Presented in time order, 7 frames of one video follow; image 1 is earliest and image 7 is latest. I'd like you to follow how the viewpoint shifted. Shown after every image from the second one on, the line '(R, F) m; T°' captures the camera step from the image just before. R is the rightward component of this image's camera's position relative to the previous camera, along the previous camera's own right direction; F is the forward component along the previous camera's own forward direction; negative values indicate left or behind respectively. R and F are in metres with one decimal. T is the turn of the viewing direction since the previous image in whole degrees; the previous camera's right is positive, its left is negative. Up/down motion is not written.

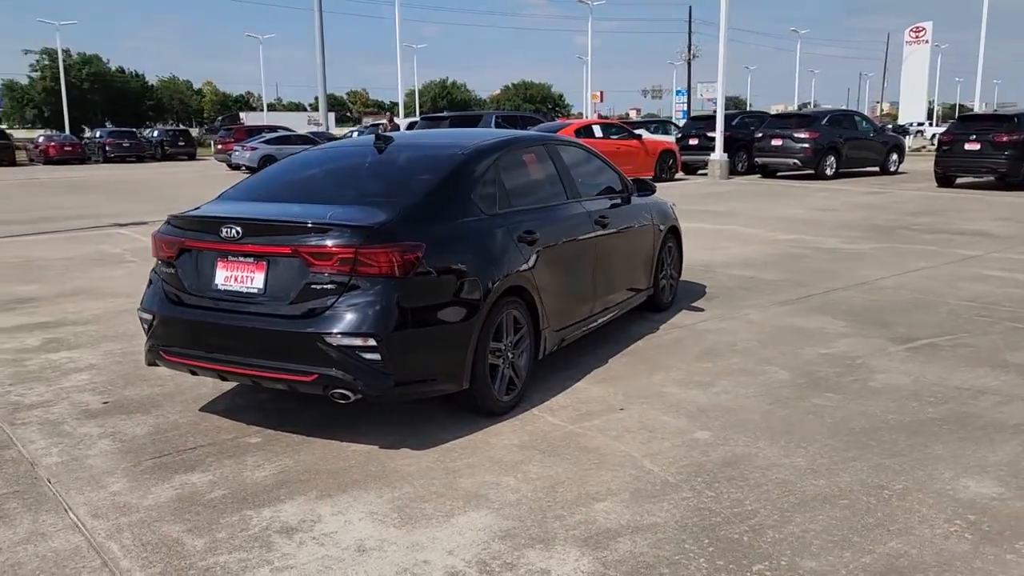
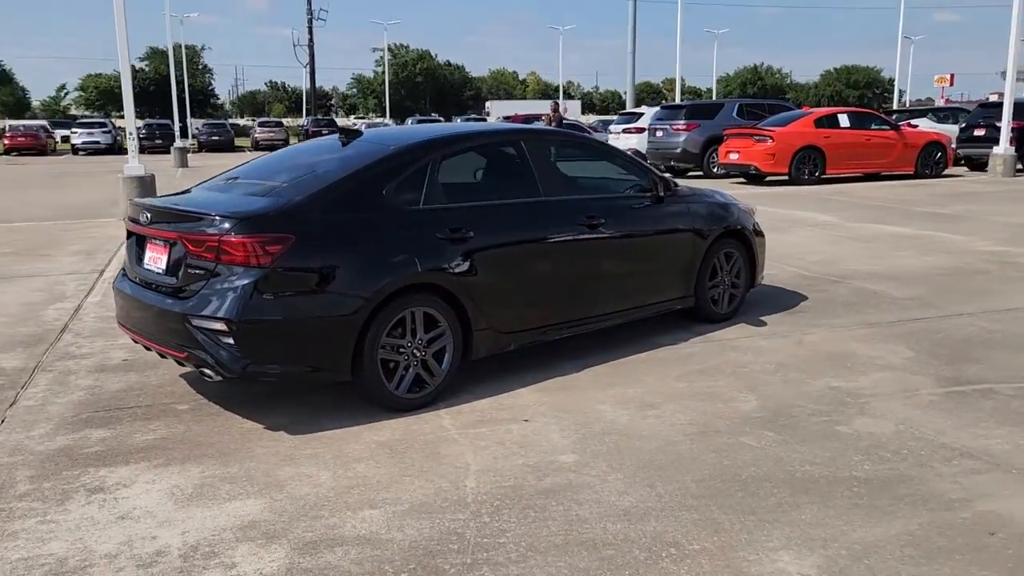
(+2.1, +0.5) m; -20°
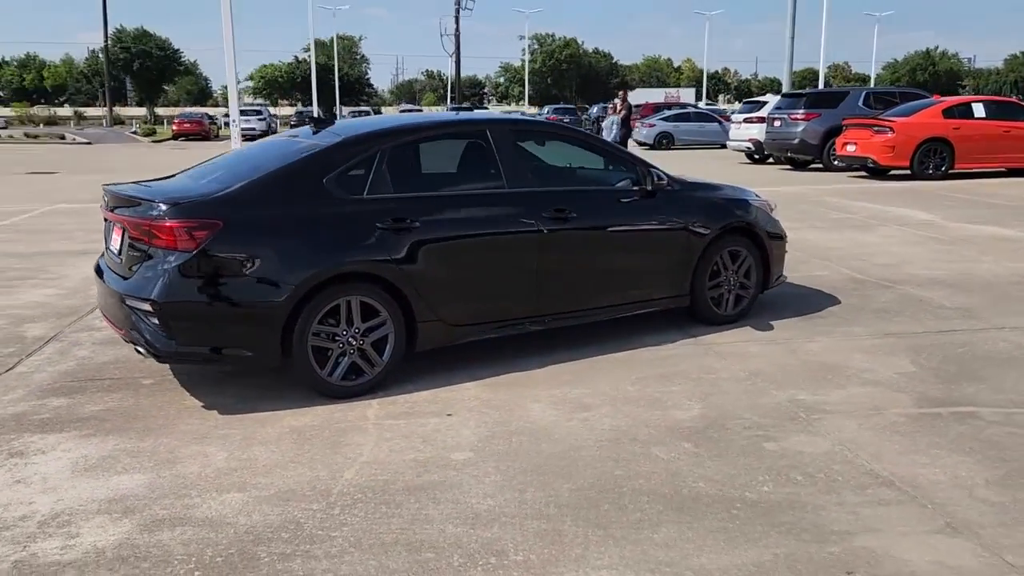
(+1.2, +0.2) m; -10°
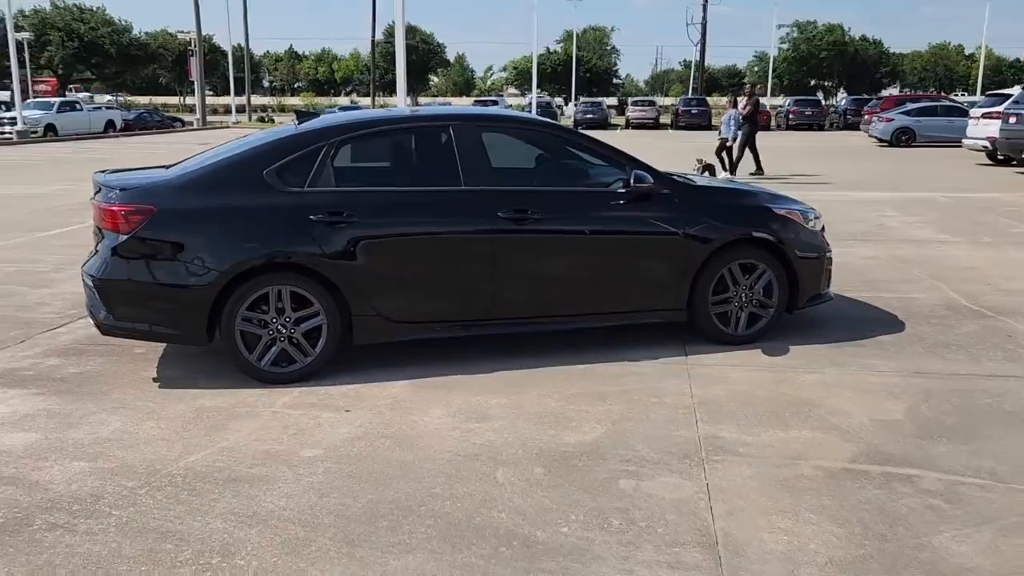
(+1.8, +0.4) m; -16°
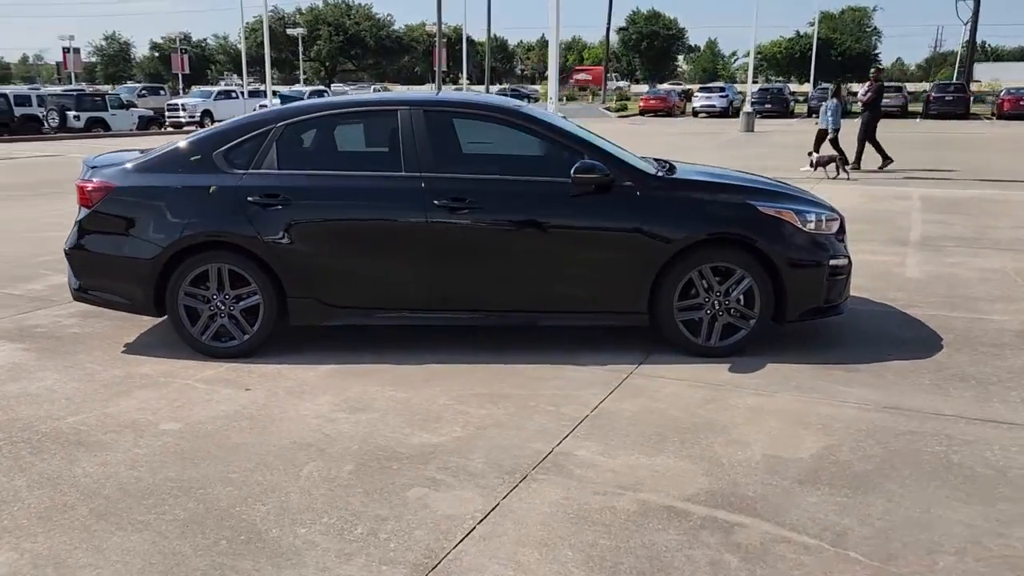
(+1.8, +0.5) m; -16°
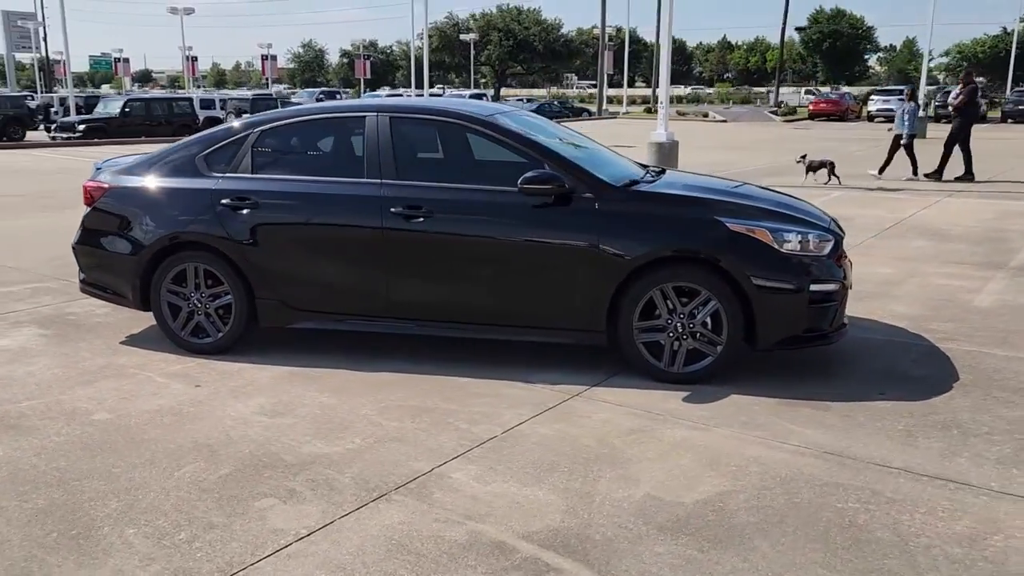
(+1.2, +0.3) m; -11°
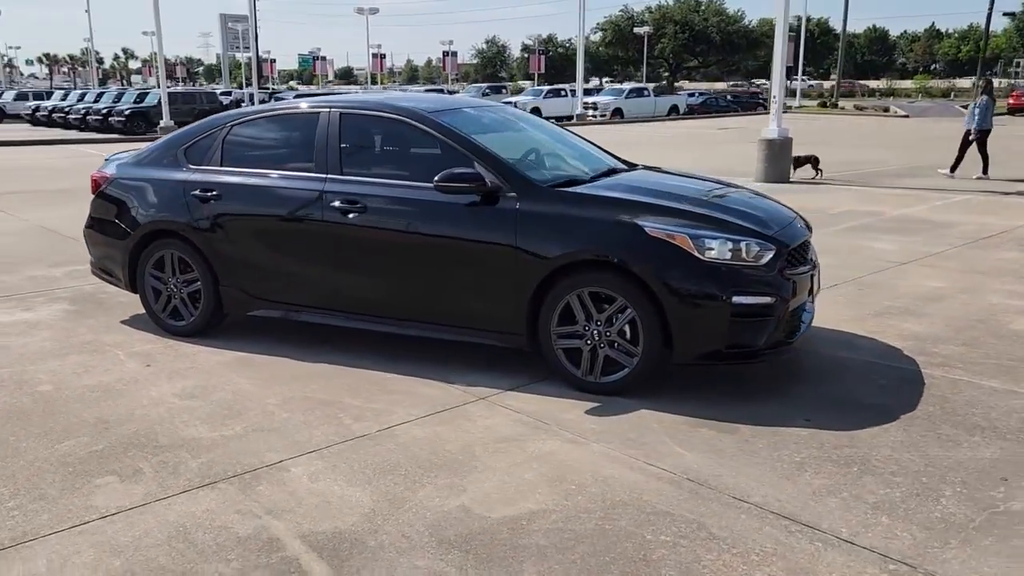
(+1.4, +0.2) m; -12°
